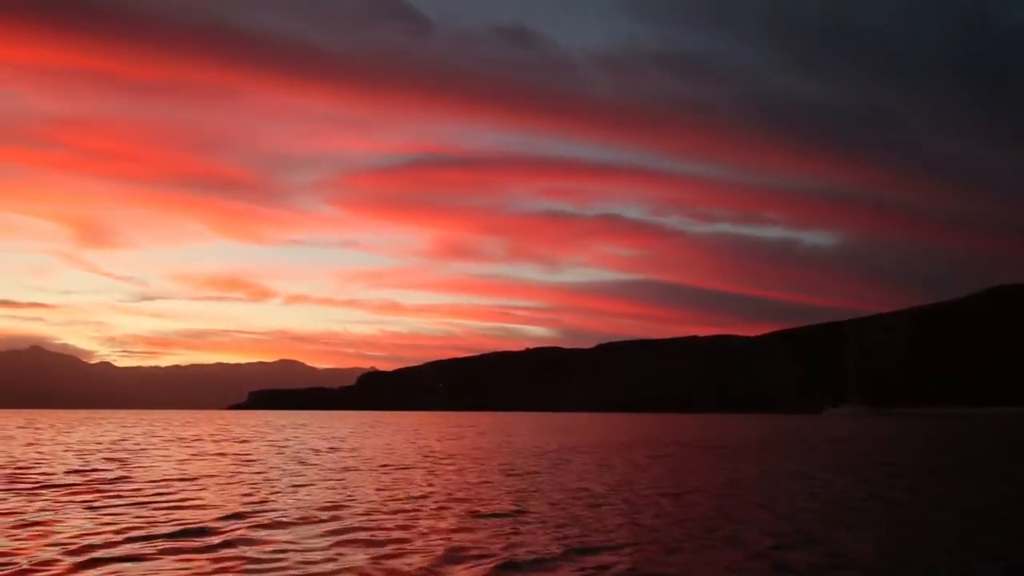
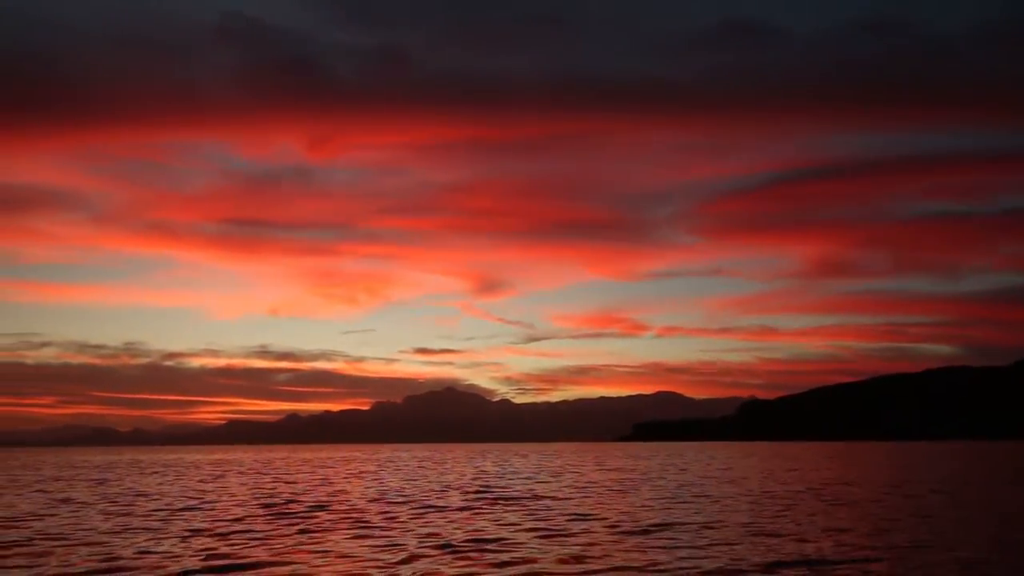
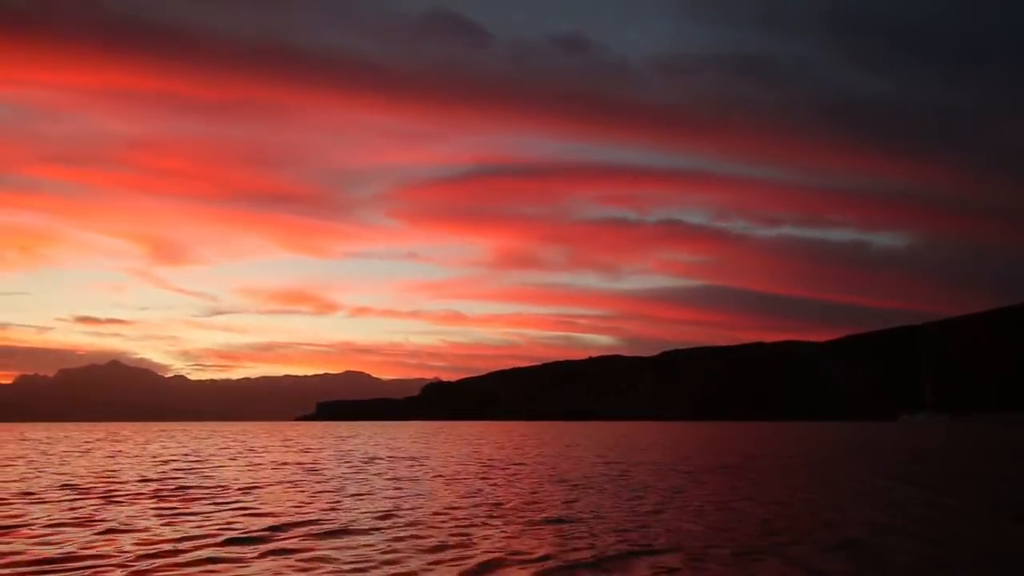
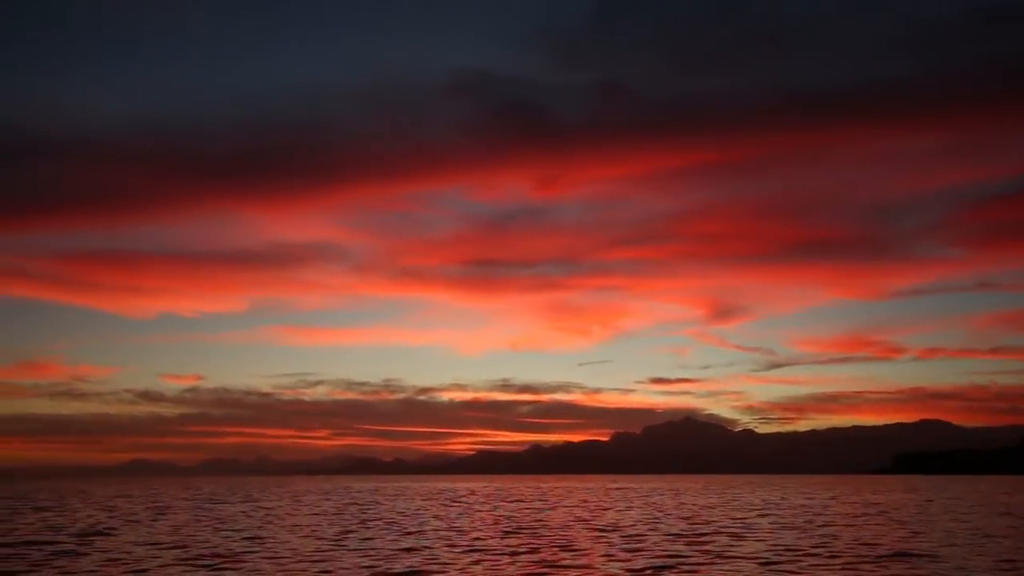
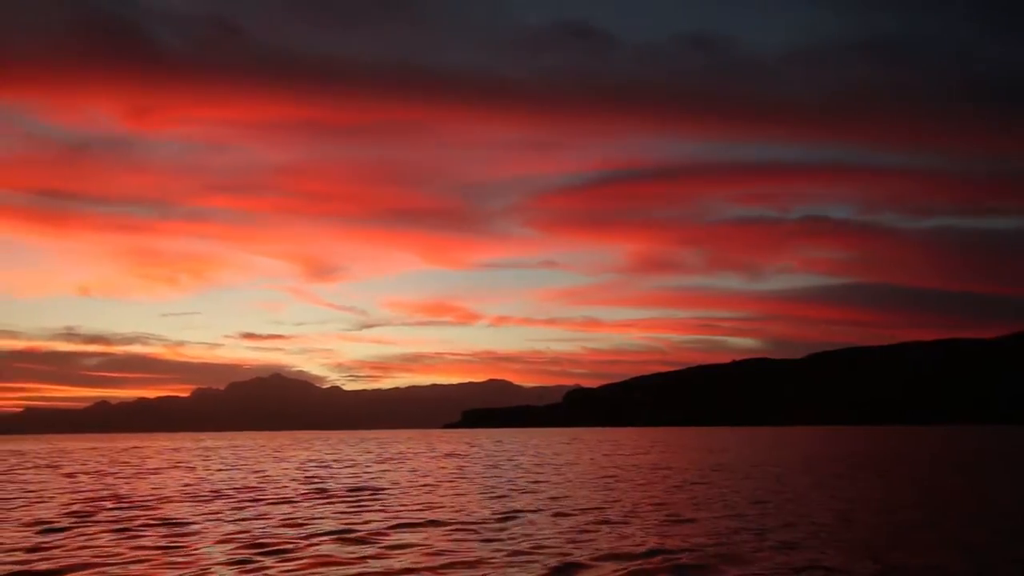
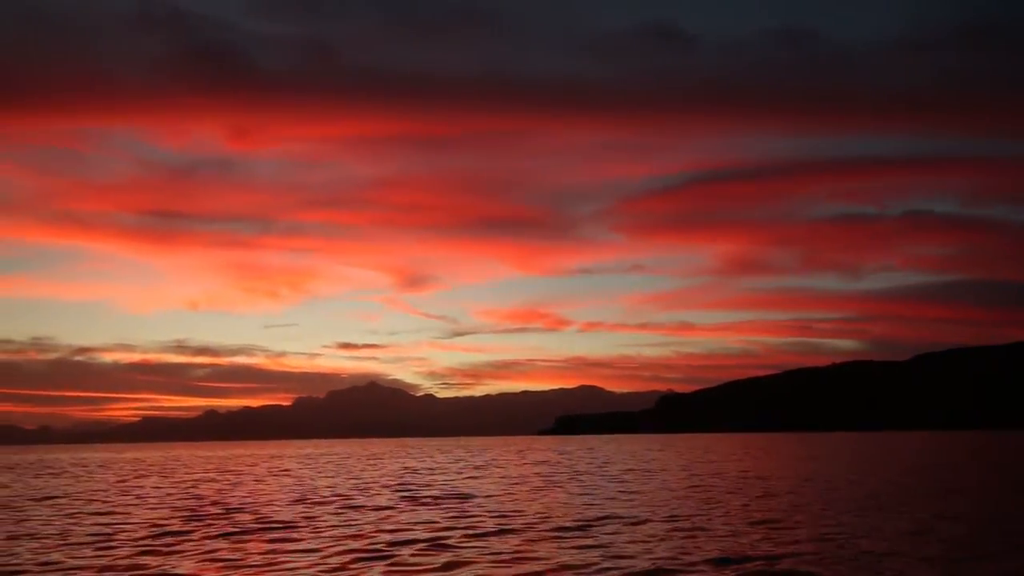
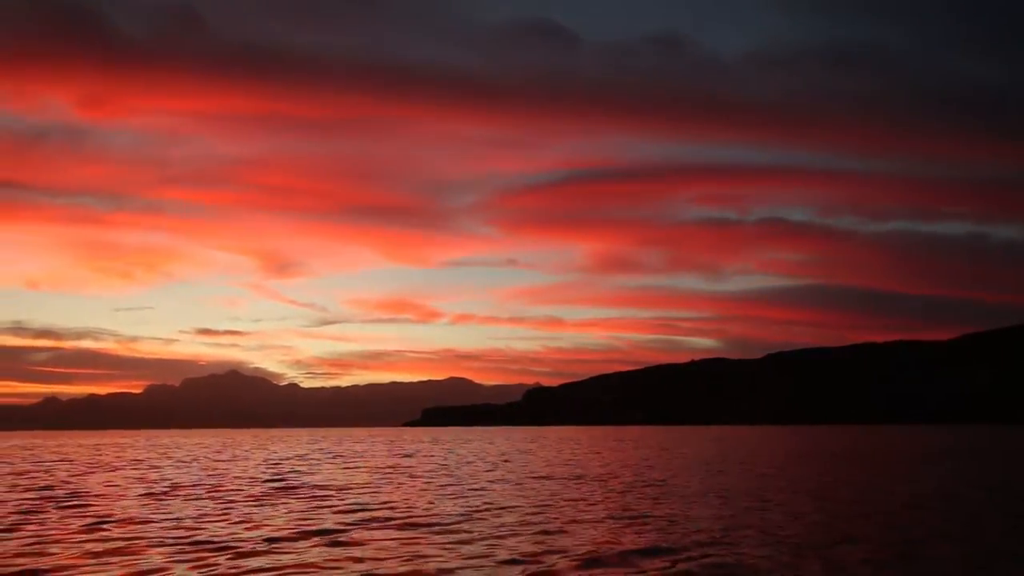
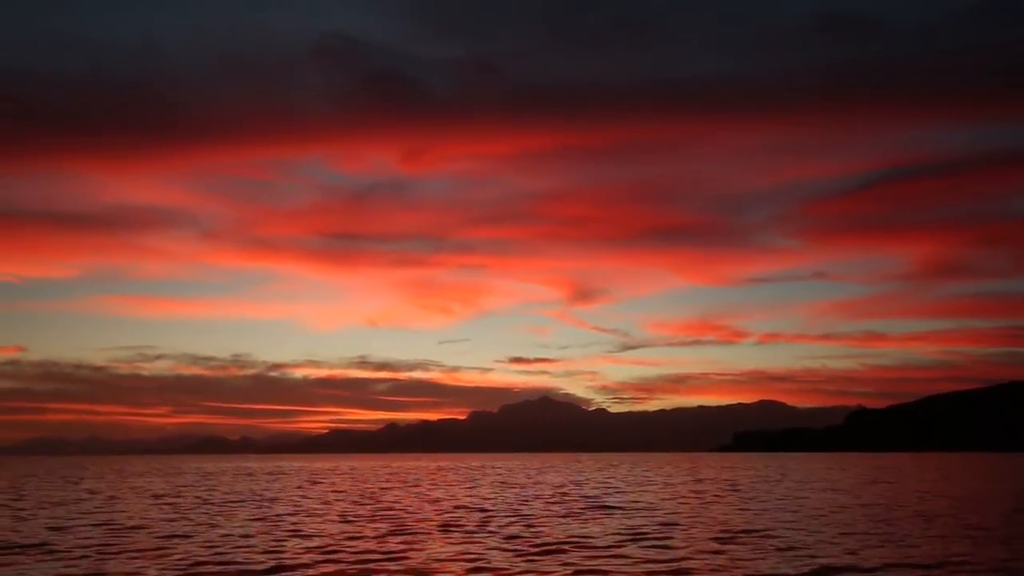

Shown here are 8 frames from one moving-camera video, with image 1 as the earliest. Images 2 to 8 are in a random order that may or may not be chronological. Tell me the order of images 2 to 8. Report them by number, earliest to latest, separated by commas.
3, 7, 5, 6, 2, 8, 4
